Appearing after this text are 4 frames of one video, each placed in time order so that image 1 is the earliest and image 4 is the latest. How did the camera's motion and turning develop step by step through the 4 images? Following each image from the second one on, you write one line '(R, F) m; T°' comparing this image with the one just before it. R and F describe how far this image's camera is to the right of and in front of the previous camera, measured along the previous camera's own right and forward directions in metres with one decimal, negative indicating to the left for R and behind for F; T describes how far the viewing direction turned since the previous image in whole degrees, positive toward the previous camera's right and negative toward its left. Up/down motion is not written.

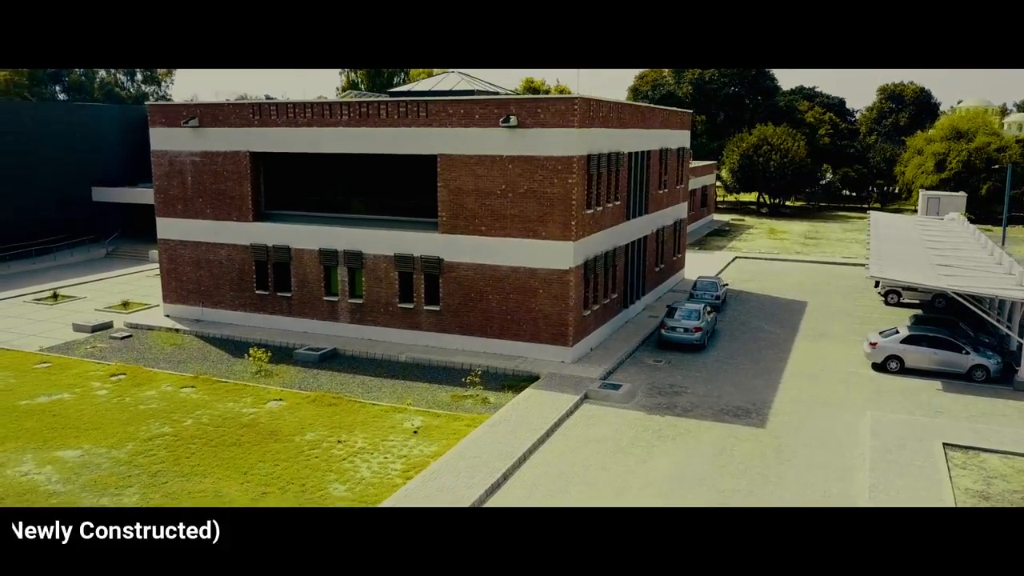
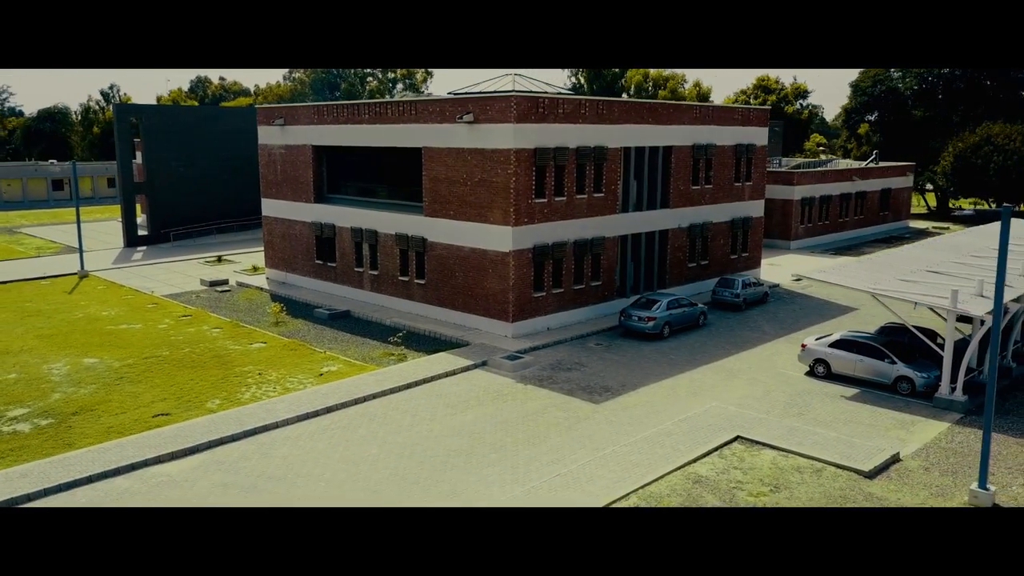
(+9.7, -0.5) m; -21°
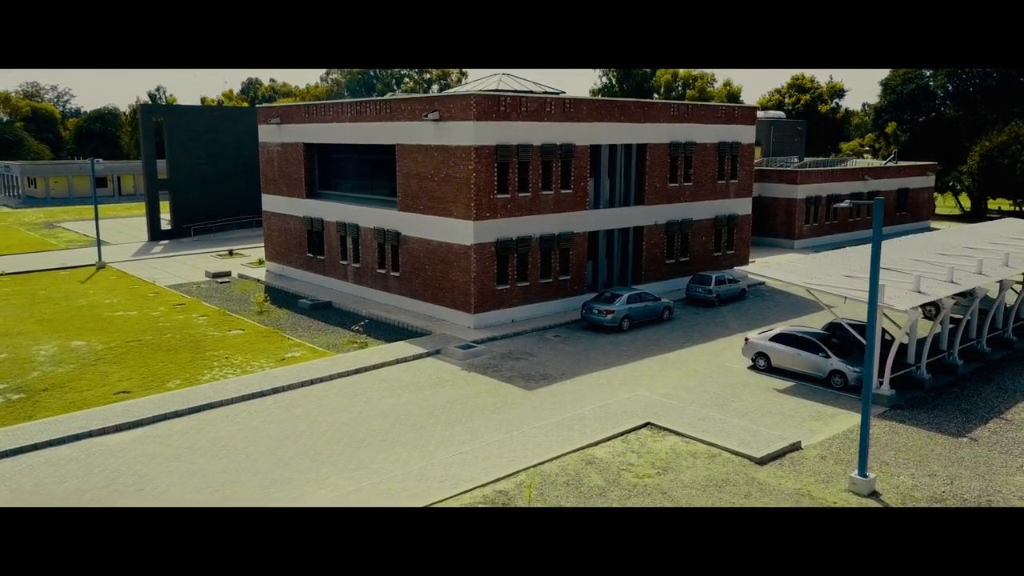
(+2.7, -0.6) m; -4°
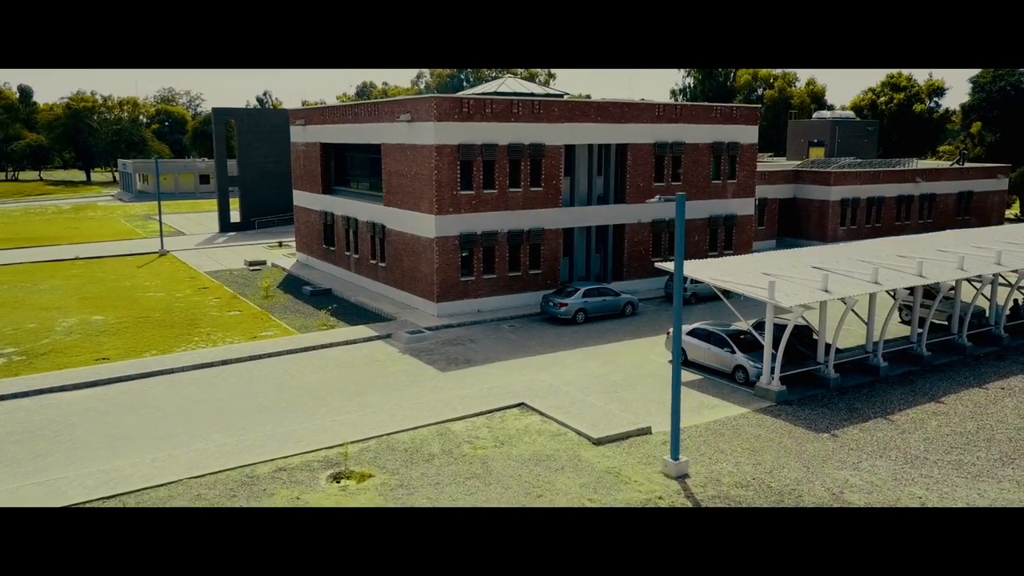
(+5.0, -0.9) m; -9°
